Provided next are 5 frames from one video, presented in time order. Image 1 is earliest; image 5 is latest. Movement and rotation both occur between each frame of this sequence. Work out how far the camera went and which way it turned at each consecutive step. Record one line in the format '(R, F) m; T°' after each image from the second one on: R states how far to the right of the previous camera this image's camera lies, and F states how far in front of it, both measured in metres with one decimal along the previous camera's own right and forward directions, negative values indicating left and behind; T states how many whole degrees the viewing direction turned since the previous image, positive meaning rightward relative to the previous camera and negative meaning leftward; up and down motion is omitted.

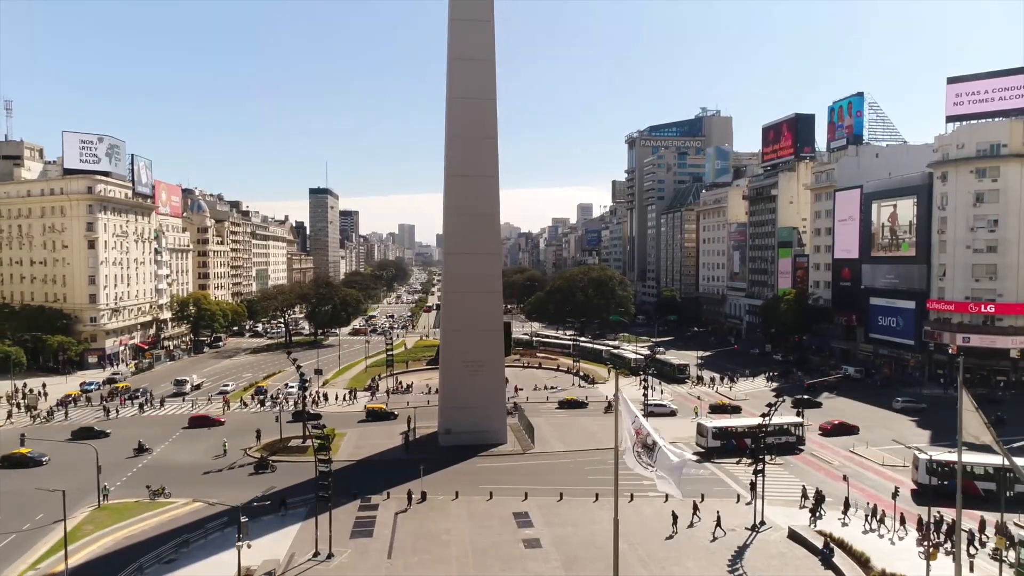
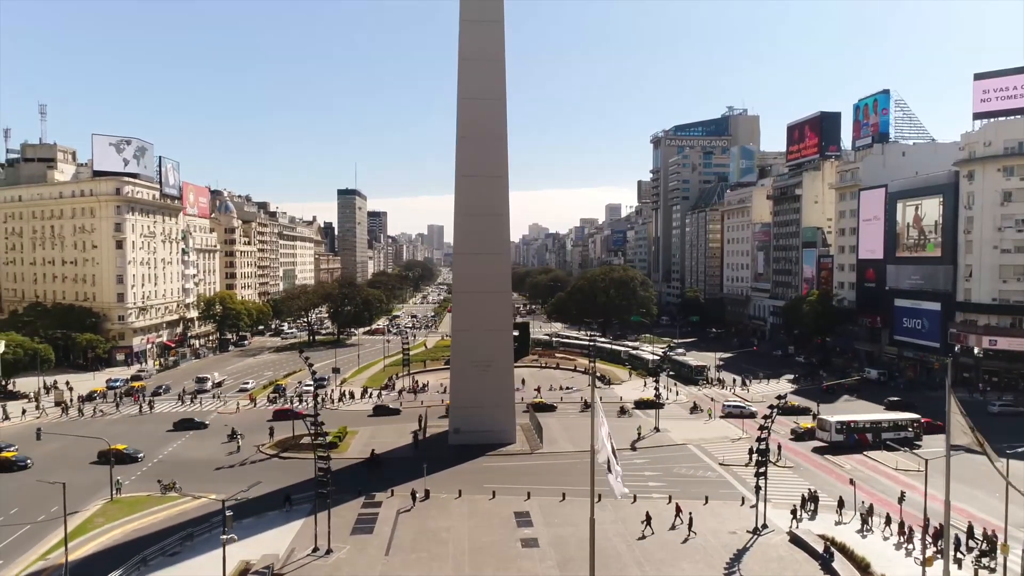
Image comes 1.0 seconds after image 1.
(+1.0, 0.0) m; -2°
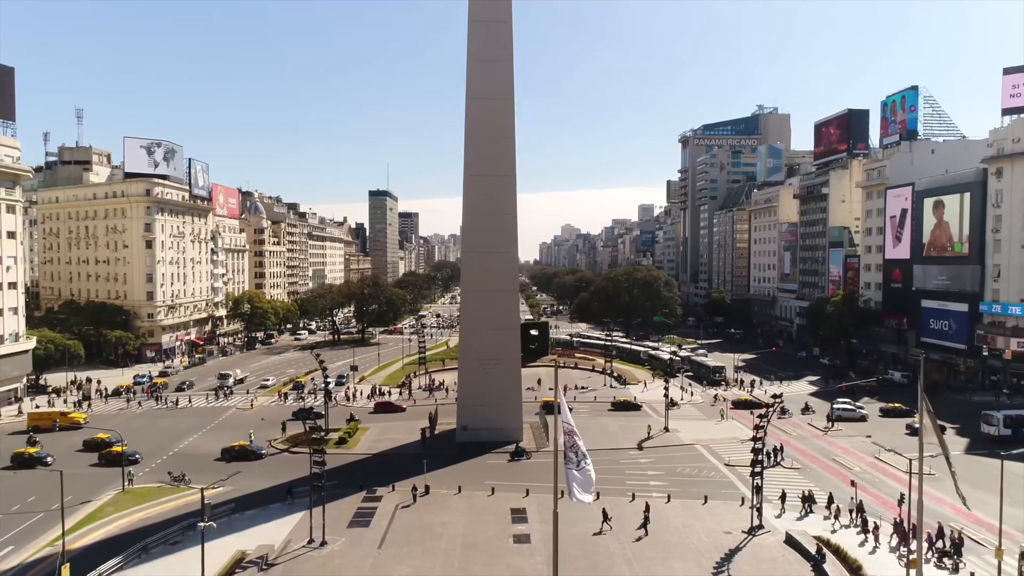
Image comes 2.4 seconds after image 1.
(+1.4, -0.1) m; -2°
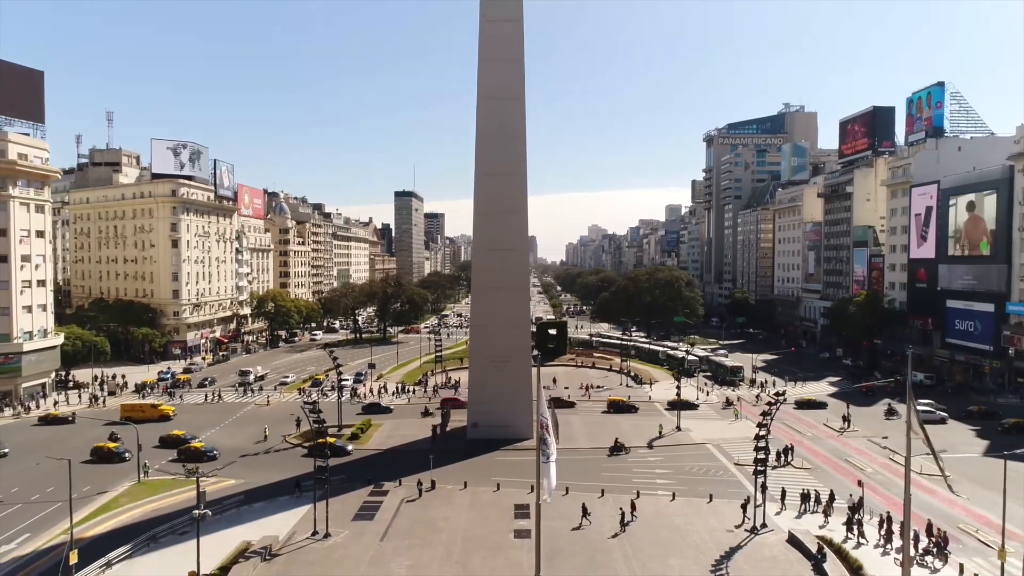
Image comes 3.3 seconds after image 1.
(+0.9, -0.1) m; -2°
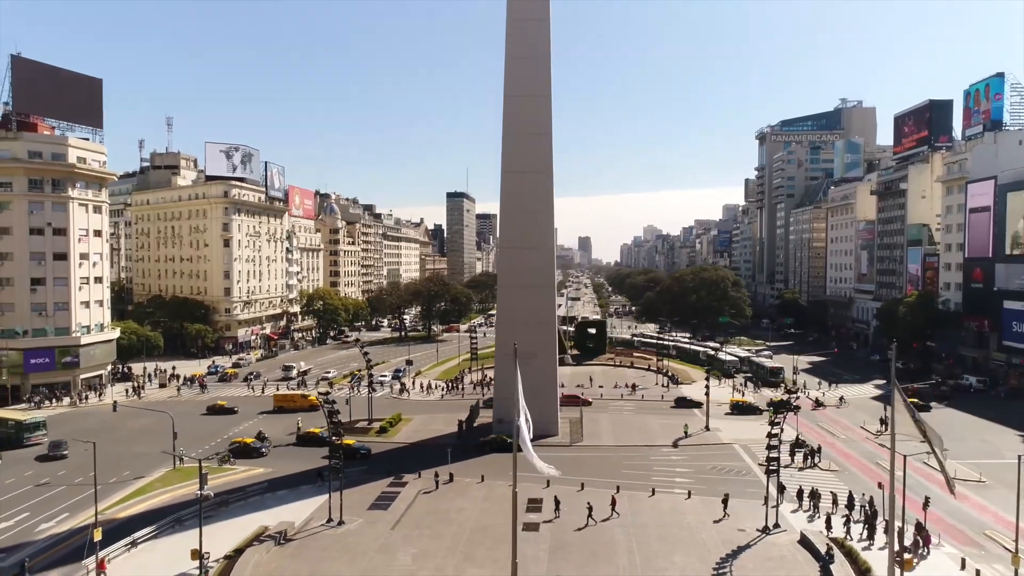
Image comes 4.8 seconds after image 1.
(+1.6, -0.2) m; -4°
